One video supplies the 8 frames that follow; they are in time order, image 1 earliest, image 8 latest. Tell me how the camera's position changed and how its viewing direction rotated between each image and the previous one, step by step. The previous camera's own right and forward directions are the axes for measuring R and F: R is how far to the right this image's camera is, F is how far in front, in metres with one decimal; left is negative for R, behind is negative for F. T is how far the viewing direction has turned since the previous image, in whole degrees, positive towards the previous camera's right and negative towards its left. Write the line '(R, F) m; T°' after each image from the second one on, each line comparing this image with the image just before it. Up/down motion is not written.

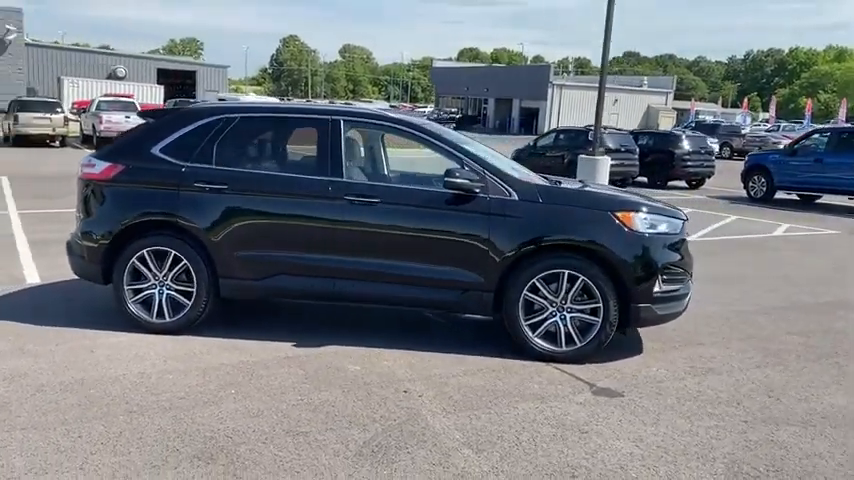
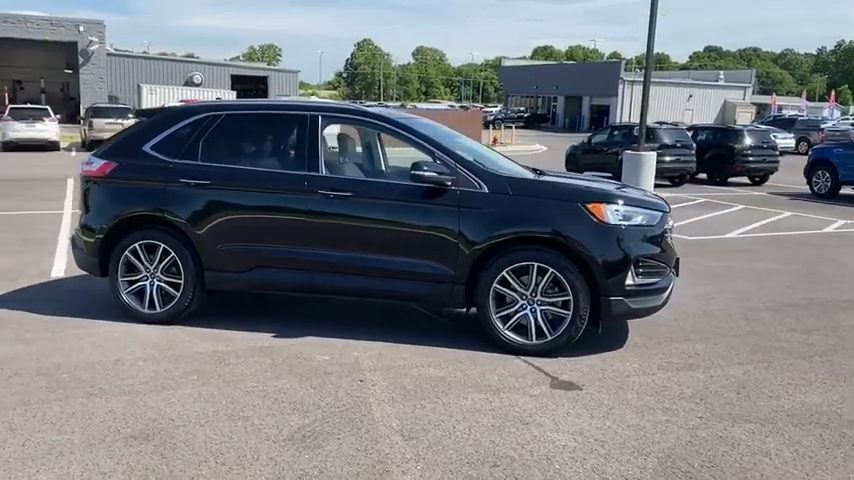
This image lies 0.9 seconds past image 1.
(+0.8, 0.0) m; -6°
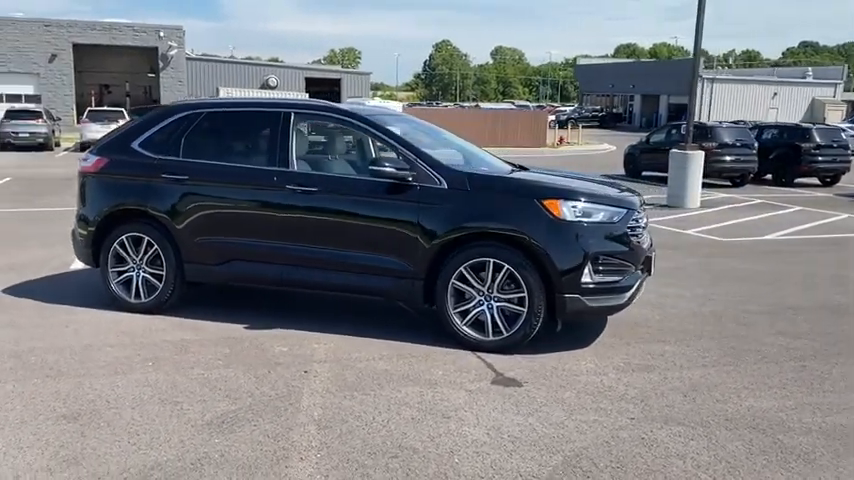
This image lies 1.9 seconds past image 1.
(+0.9, 0.0) m; -6°
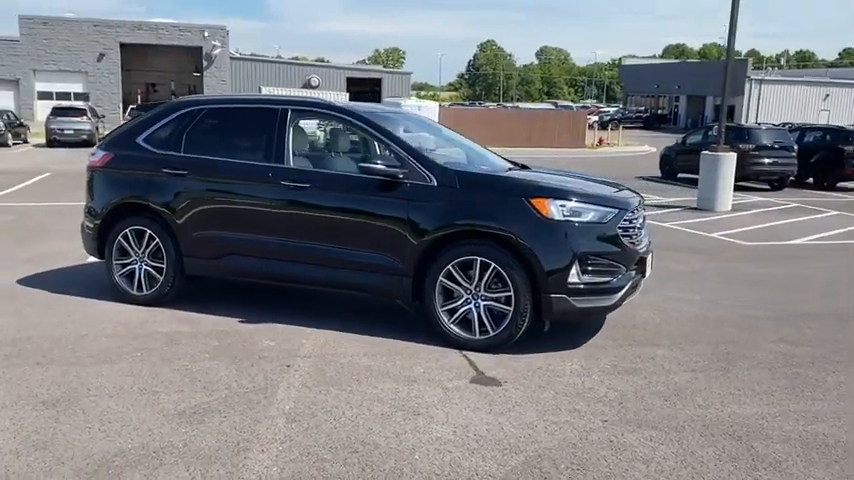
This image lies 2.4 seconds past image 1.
(+0.4, 0.0) m; -3°
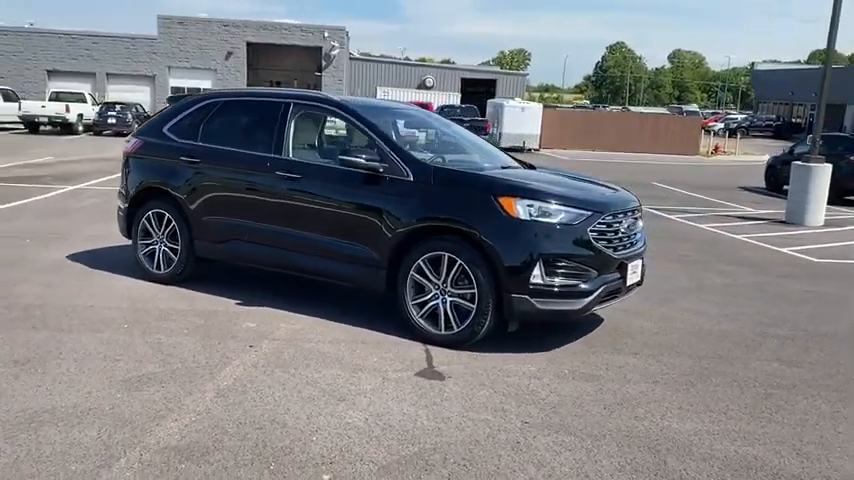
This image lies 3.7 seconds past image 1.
(+1.1, 0.0) m; -9°
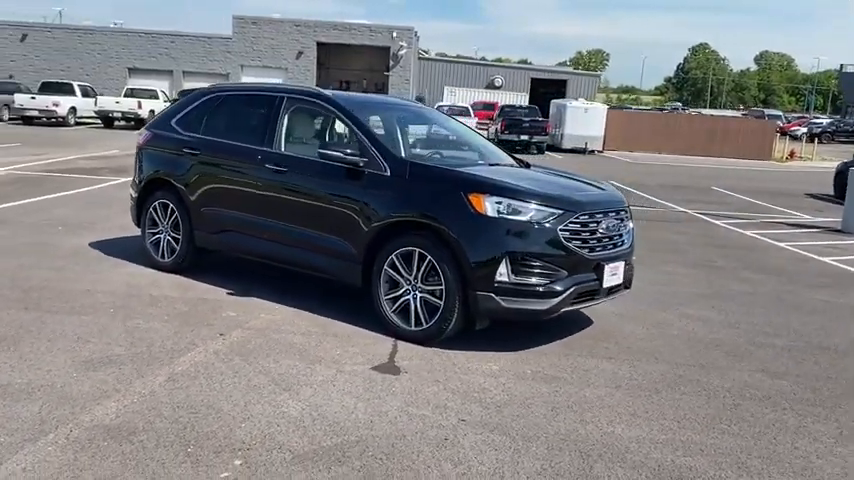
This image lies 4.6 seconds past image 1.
(+0.7, +0.1) m; -5°
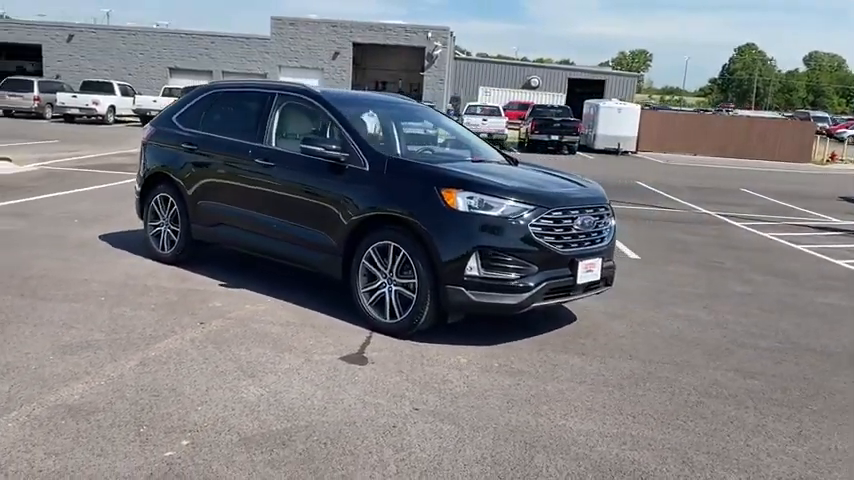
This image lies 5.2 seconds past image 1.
(+0.5, -0.1) m; -3°
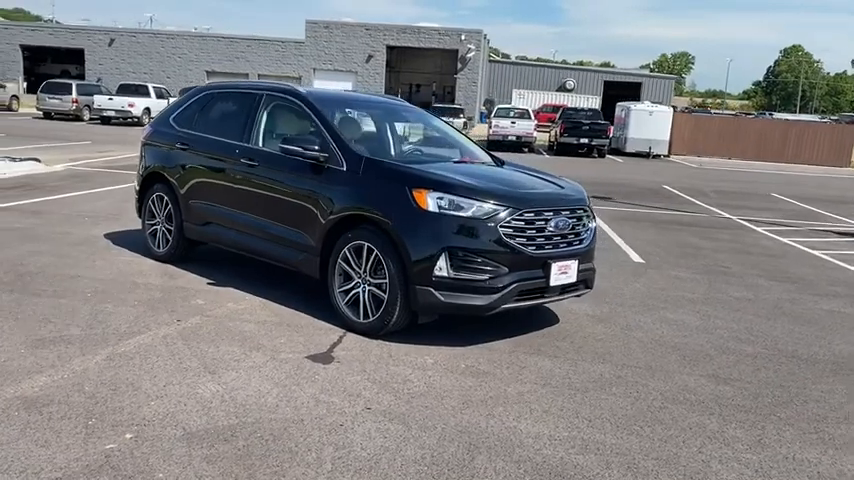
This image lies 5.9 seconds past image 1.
(+0.5, 0.0) m; -3°
